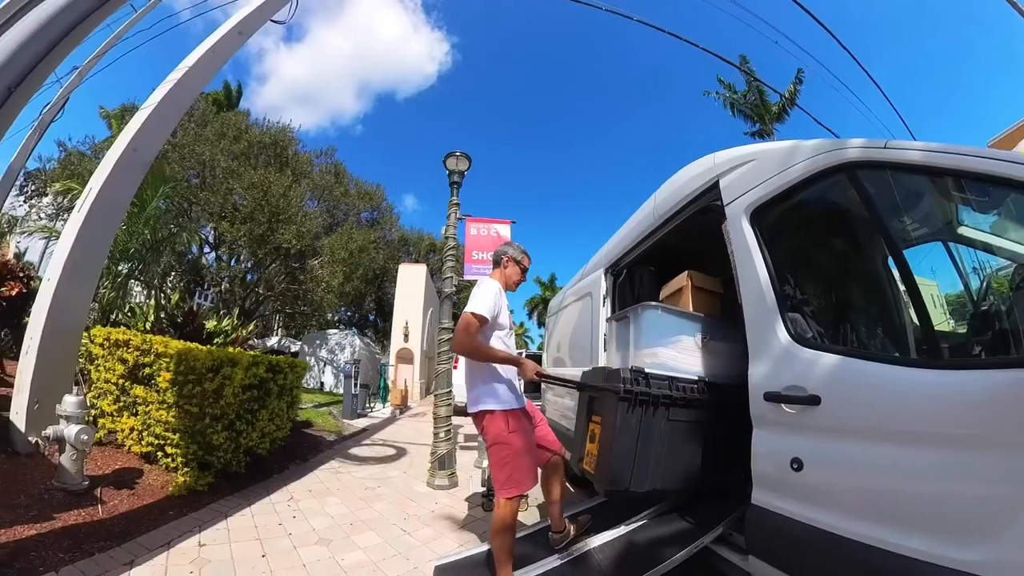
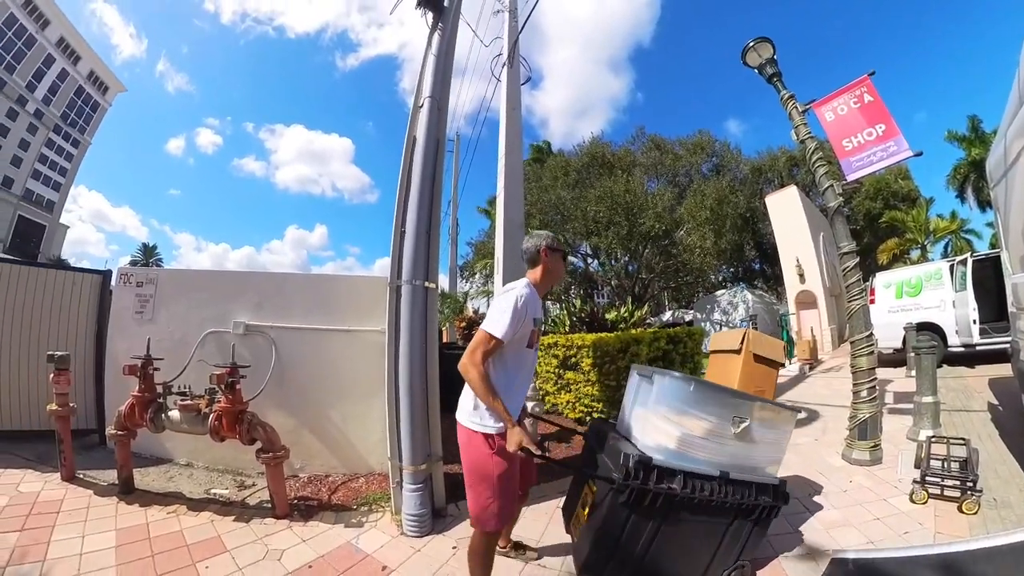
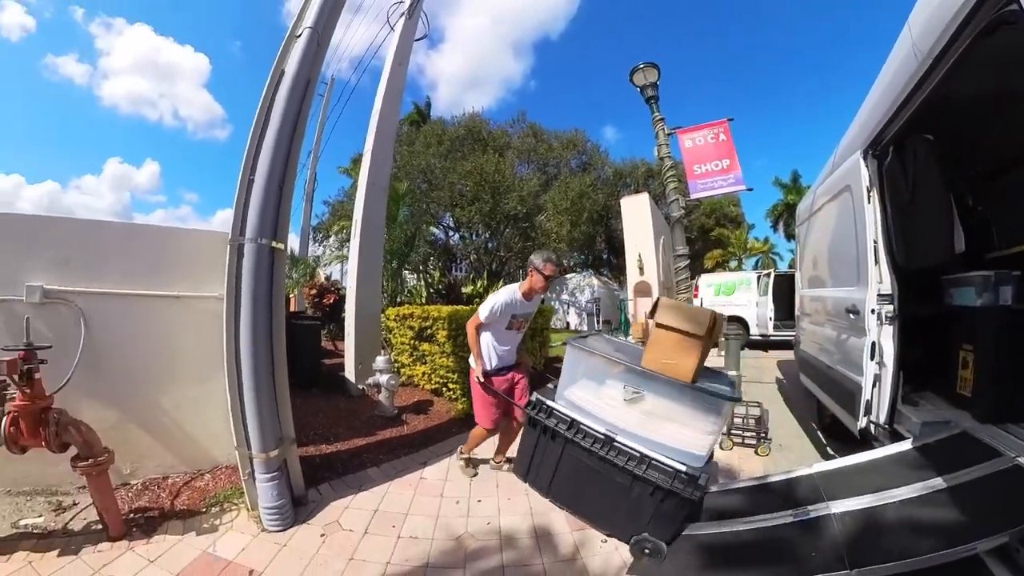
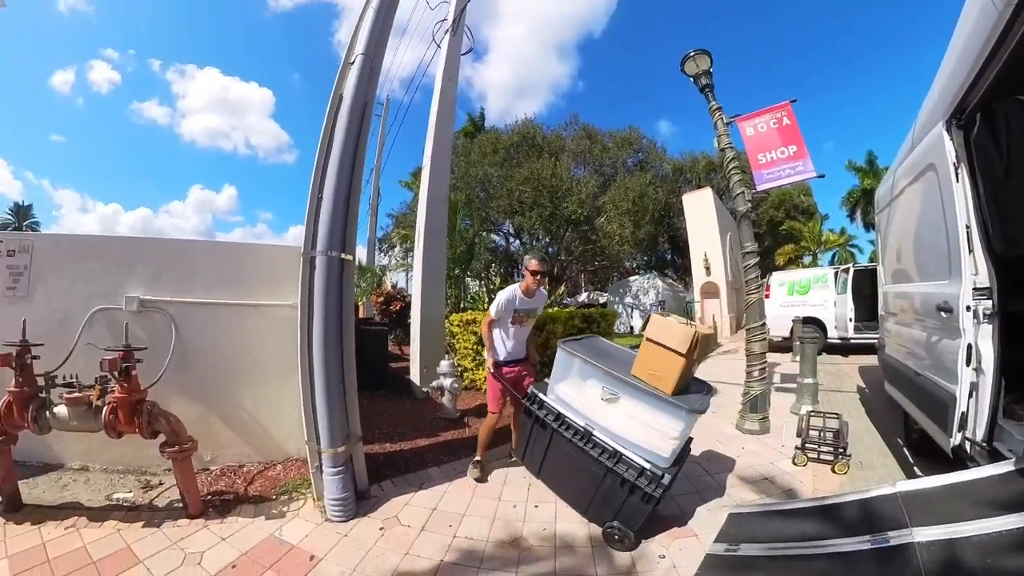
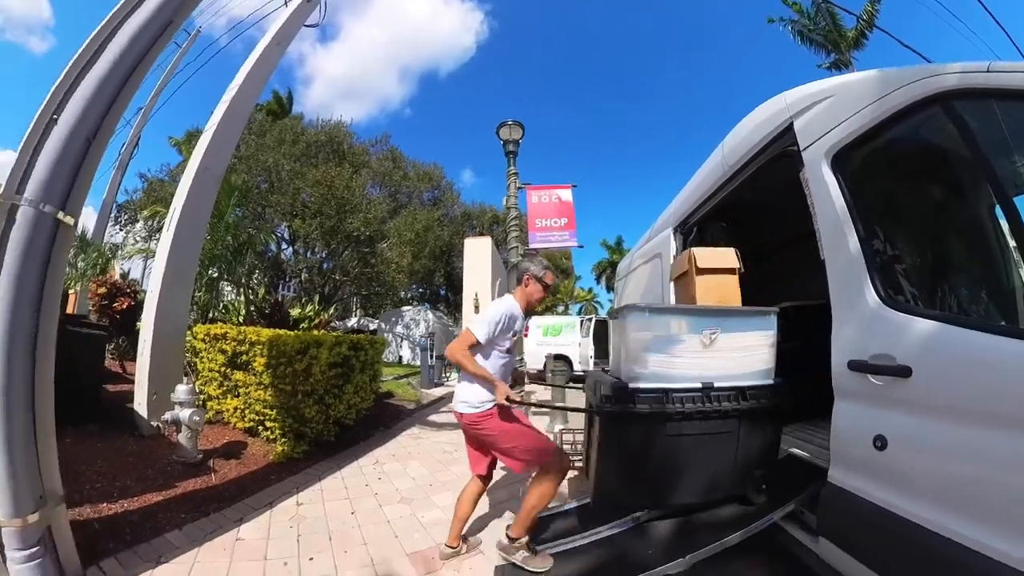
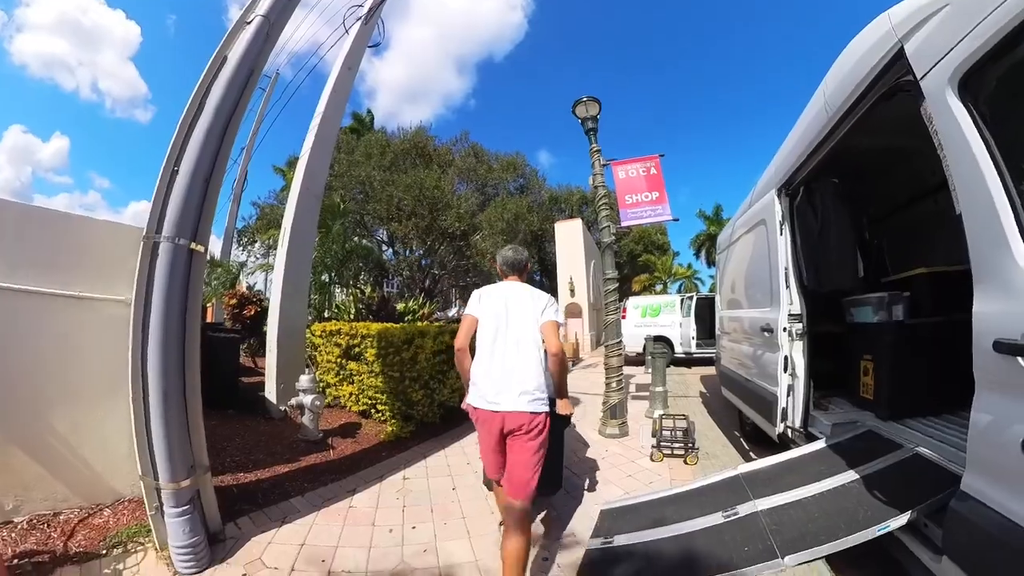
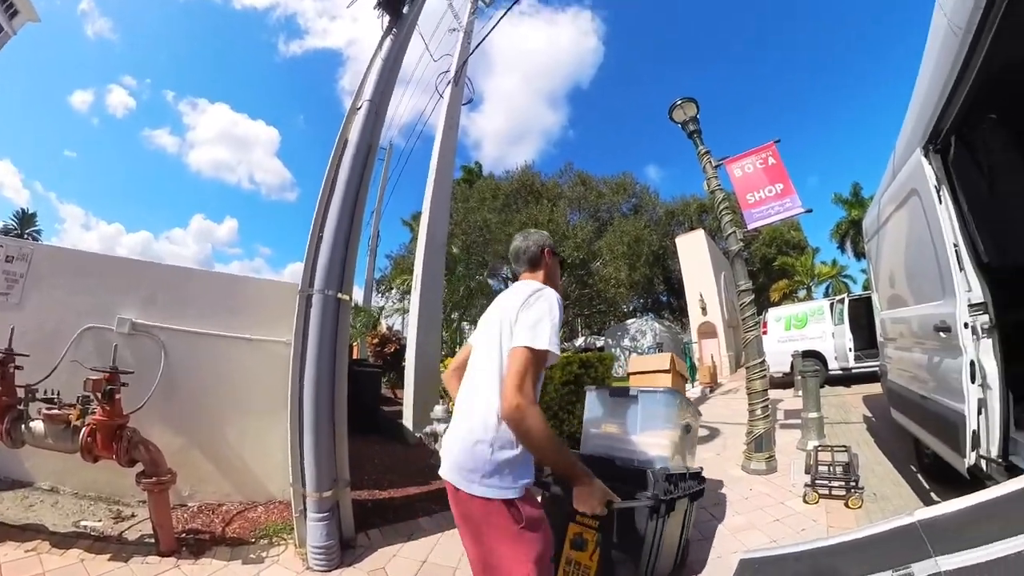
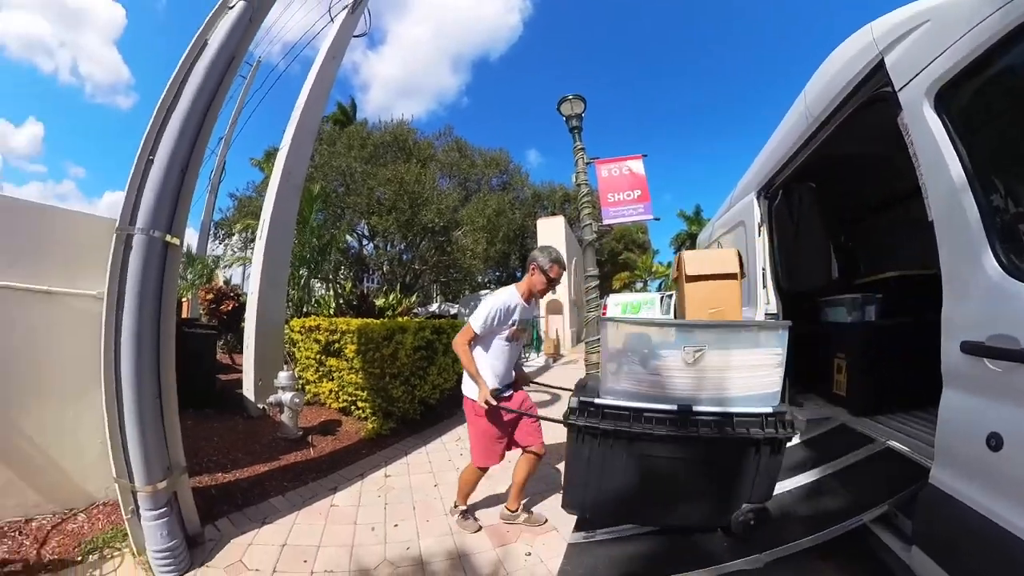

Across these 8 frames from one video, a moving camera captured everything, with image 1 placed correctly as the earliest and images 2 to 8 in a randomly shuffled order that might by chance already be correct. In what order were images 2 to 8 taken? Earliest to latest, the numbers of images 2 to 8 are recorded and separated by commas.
5, 8, 3, 4, 2, 7, 6
